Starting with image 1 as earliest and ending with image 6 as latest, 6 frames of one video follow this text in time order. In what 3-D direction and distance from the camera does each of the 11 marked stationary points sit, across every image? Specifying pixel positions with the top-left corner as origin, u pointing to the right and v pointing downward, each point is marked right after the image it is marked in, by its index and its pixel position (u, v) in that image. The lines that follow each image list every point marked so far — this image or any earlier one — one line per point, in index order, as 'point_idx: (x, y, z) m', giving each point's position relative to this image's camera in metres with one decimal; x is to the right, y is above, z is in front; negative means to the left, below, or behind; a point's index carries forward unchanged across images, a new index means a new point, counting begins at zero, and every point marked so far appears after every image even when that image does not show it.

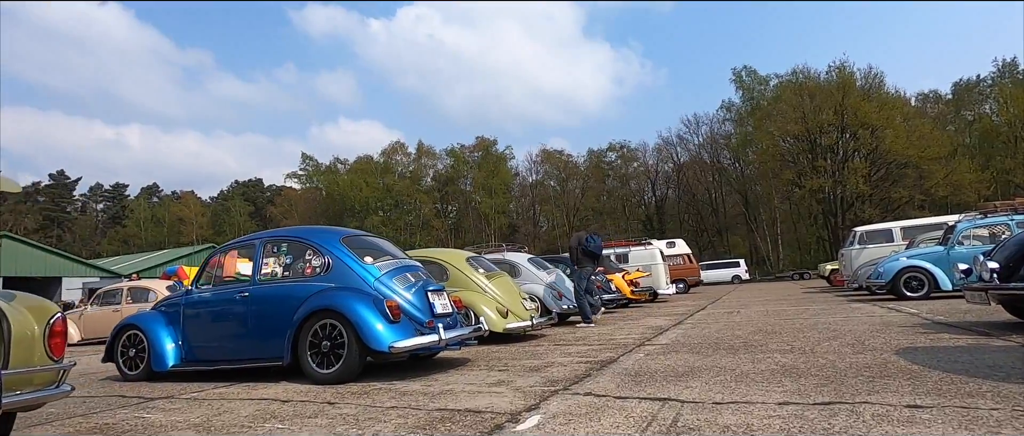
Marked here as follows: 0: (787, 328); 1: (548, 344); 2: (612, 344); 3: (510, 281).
0: (+4.9, -2.0, +9.7) m
1: (+0.6, -2.2, +9.3) m
2: (+1.7, -2.1, +9.0) m
3: (0.0, -1.3, +11.2) m
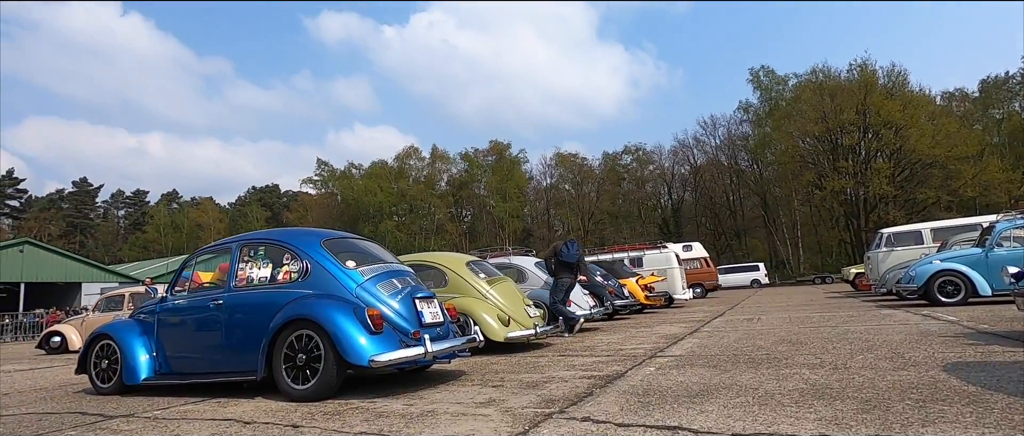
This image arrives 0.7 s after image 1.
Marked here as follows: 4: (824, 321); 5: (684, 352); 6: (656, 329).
0: (+5.0, -2.0, +8.9) m
1: (+0.6, -2.2, +8.6) m
2: (+1.7, -2.1, +8.3) m
3: (+0.1, -1.4, +10.6) m
4: (+6.8, -2.3, +11.9) m
5: (+2.6, -2.0, +8.1) m
6: (+3.4, -2.7, +13.0) m
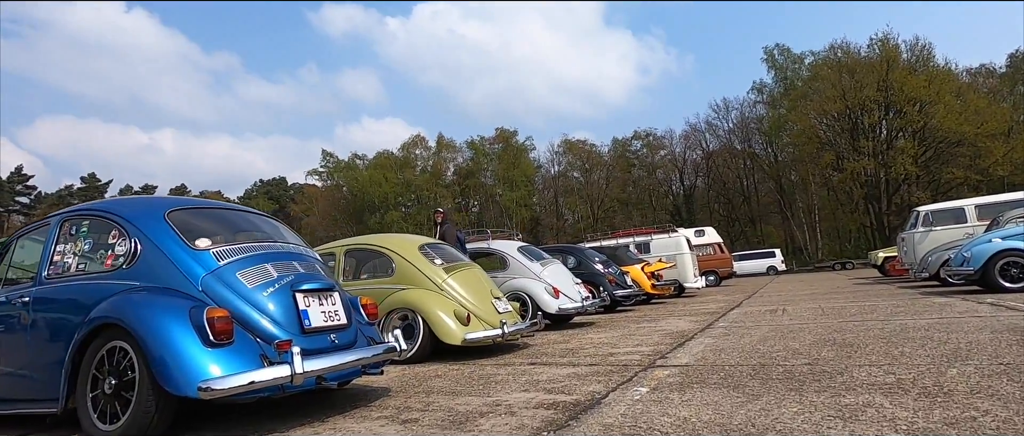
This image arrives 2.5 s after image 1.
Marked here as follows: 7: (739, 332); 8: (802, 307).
0: (+4.4, -1.5, +6.7) m
1: (+0.1, -1.8, +6.6) m
2: (+1.1, -1.7, +6.3) m
3: (-0.5, -0.9, +8.5) m
4: (+6.3, -1.7, +9.7) m
5: (+2.0, -1.6, +6.0) m
6: (+3.0, -2.1, +10.9) m
7: (+3.5, -1.8, +8.4) m
8: (+6.4, -2.0, +11.9) m
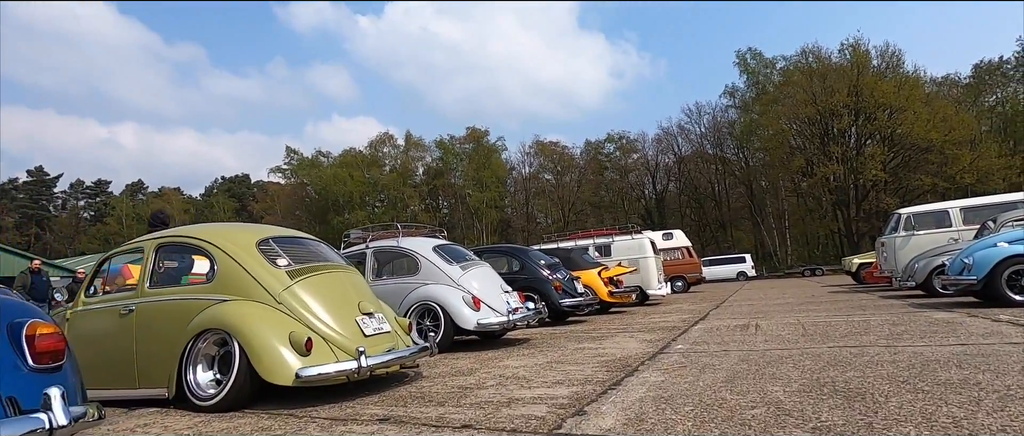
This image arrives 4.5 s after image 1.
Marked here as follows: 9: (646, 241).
0: (+3.1, -1.4, +4.6) m
1: (-1.2, -1.6, +4.3) m
2: (-0.2, -1.5, +4.0) m
3: (-1.8, -0.7, +6.2) m
4: (+4.9, -1.6, +7.7) m
5: (+0.8, -1.4, +3.8) m
6: (+1.5, -2.0, +8.7) m
7: (+2.1, -1.6, +6.2) m
8: (+4.9, -1.9, +9.9) m
9: (+4.9, -0.8, +19.6) m
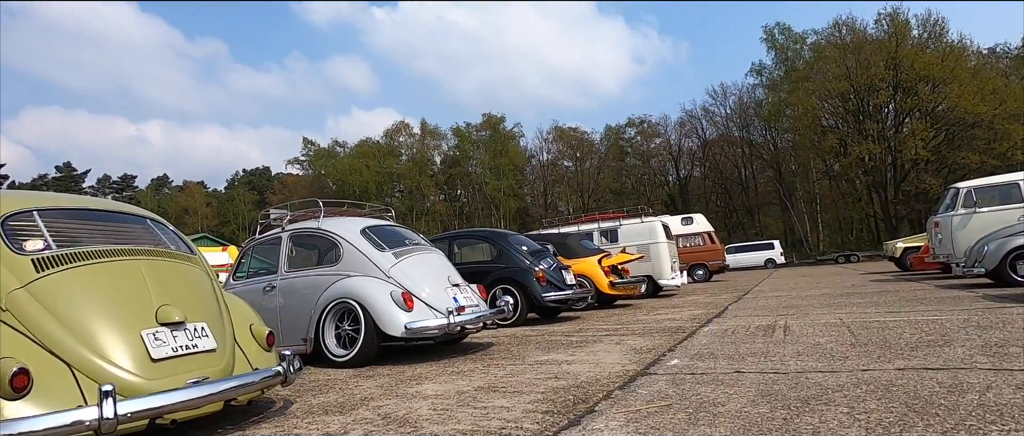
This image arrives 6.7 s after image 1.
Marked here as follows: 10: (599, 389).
0: (+2.2, -1.0, +2.4) m
1: (-2.1, -1.3, +2.2) m
2: (-1.1, -1.2, +1.9) m
3: (-2.6, -0.4, +4.1) m
4: (+4.2, -1.2, +5.3) m
5: (-0.2, -1.2, +1.7) m
6: (+0.8, -1.6, +6.5) m
7: (+1.3, -1.3, +4.0) m
8: (+4.2, -1.4, +7.5) m
9: (+4.6, -0.2, +17.2) m
10: (+0.7, -1.4, +4.4) m
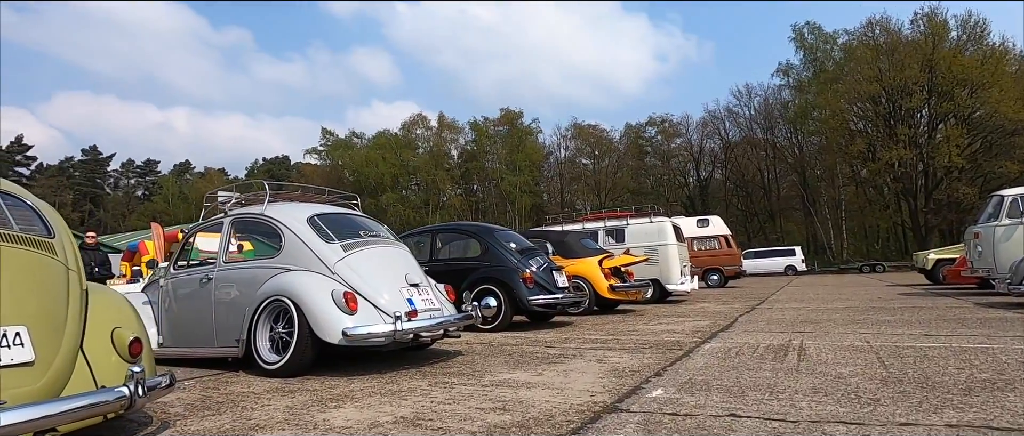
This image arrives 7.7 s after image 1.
0: (+1.7, -1.0, +1.3) m
1: (-2.7, -1.2, +1.3) m
2: (-1.6, -1.1, +0.9) m
3: (-3.1, -0.3, +3.2) m
4: (+3.7, -1.3, +4.2) m
5: (-0.7, -1.1, +0.7) m
6: (+0.4, -1.6, +5.5) m
7: (+0.8, -1.3, +2.9) m
8: (+3.8, -1.5, +6.4) m
9: (+4.6, -0.2, +16.0) m
10: (+0.2, -1.3, +3.4) m
